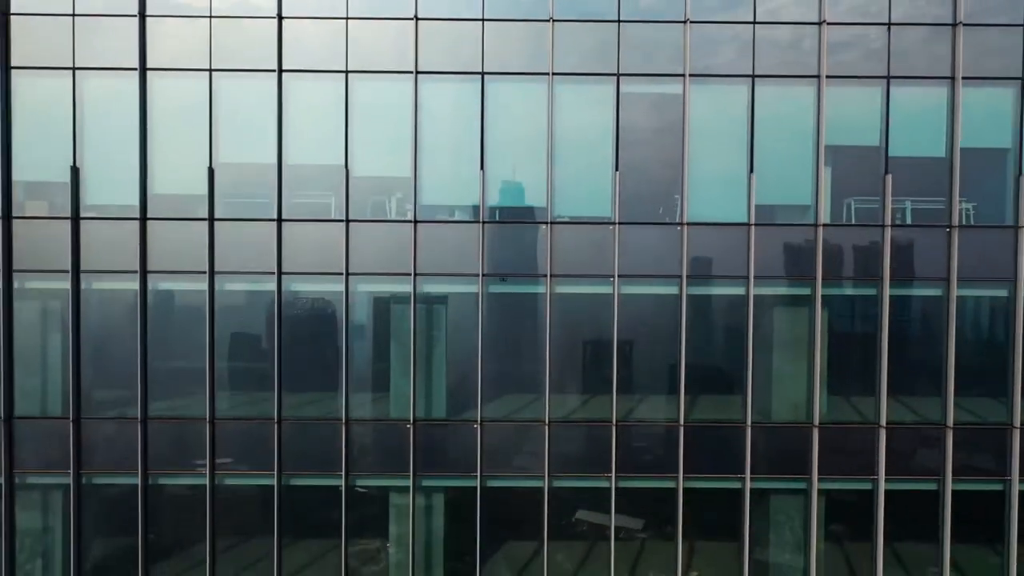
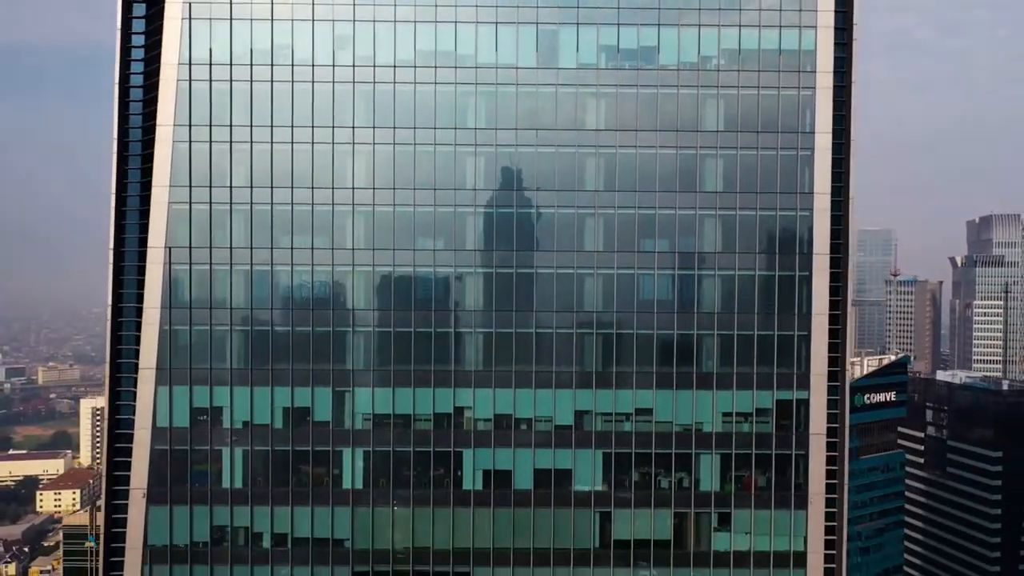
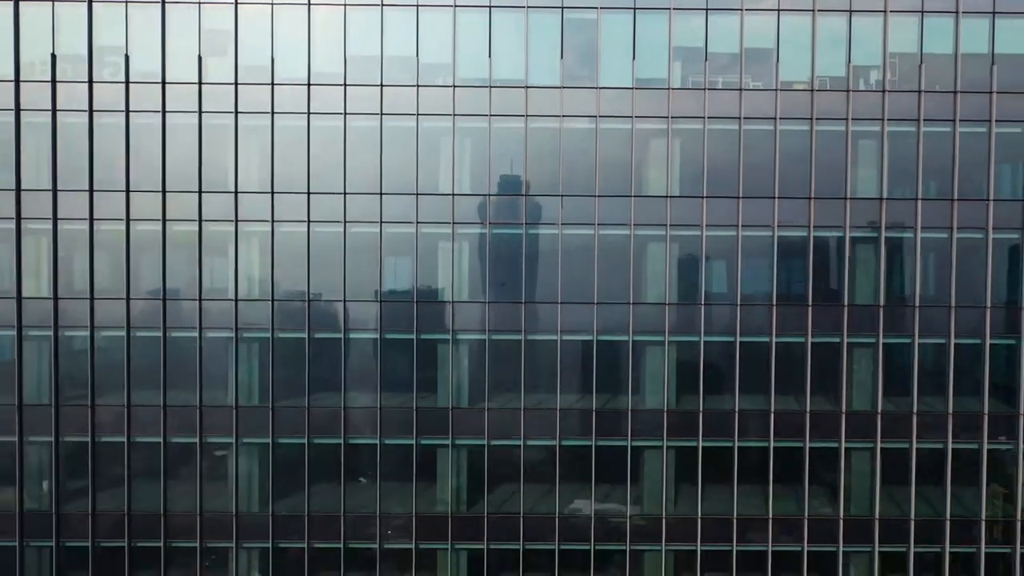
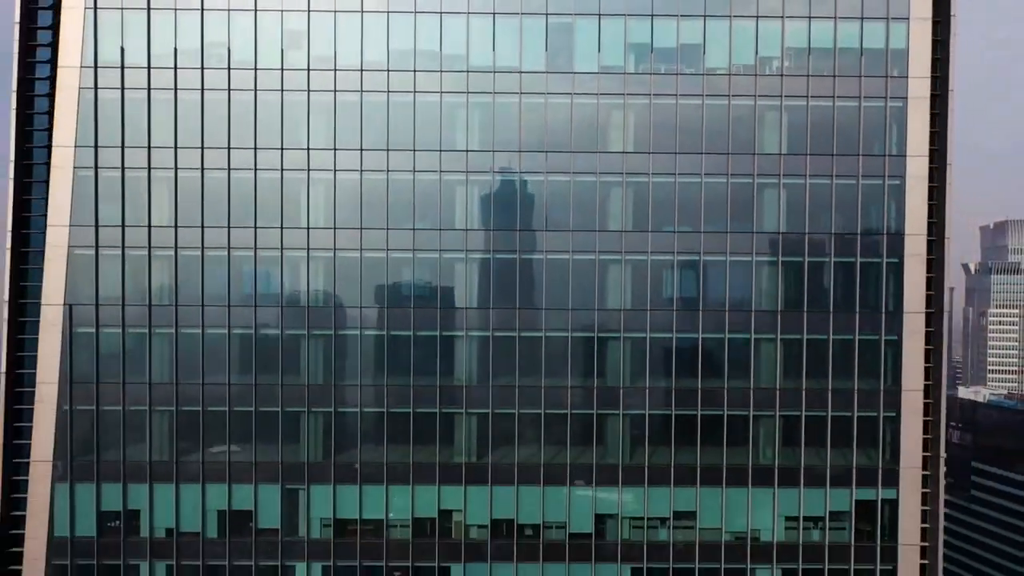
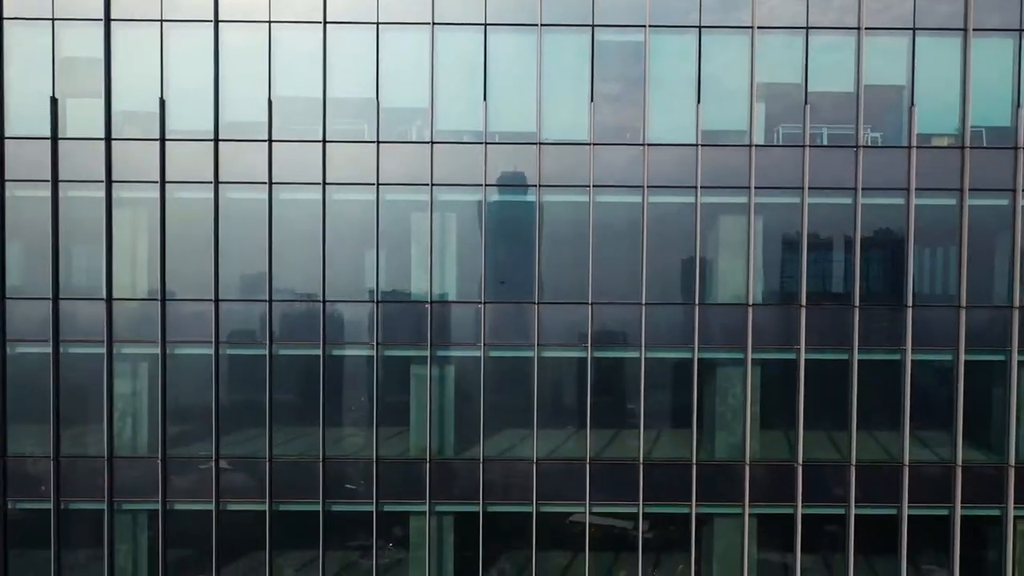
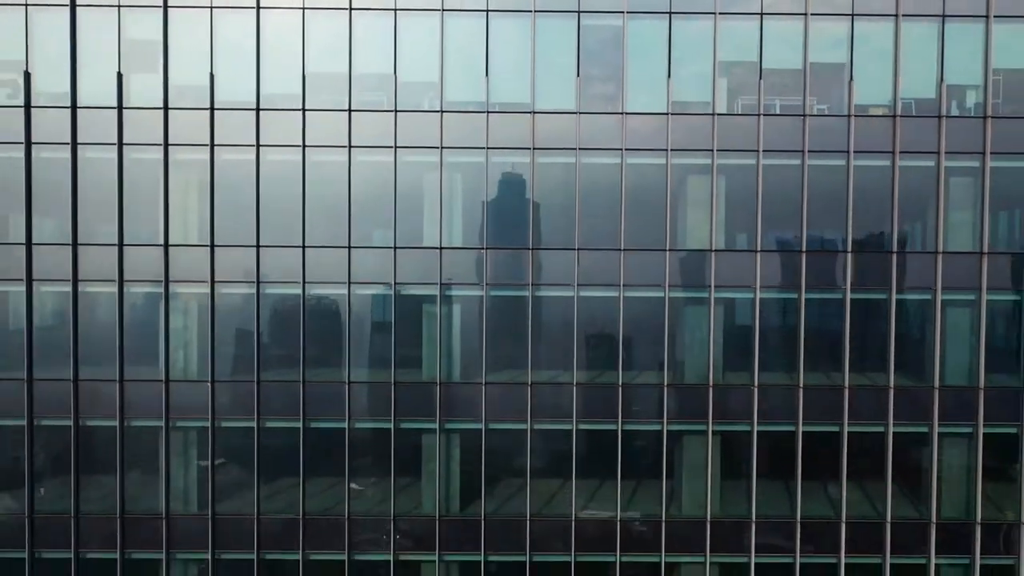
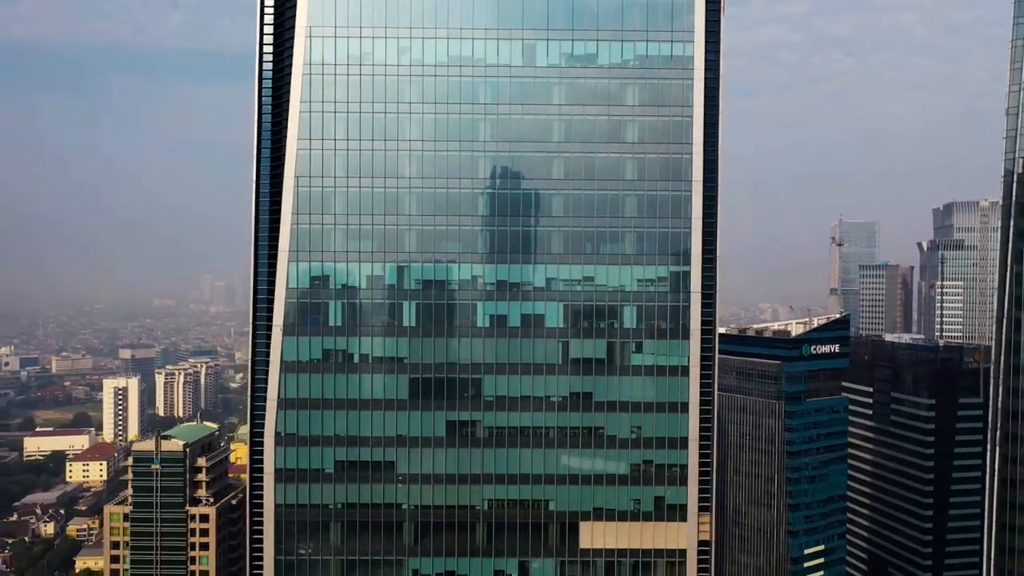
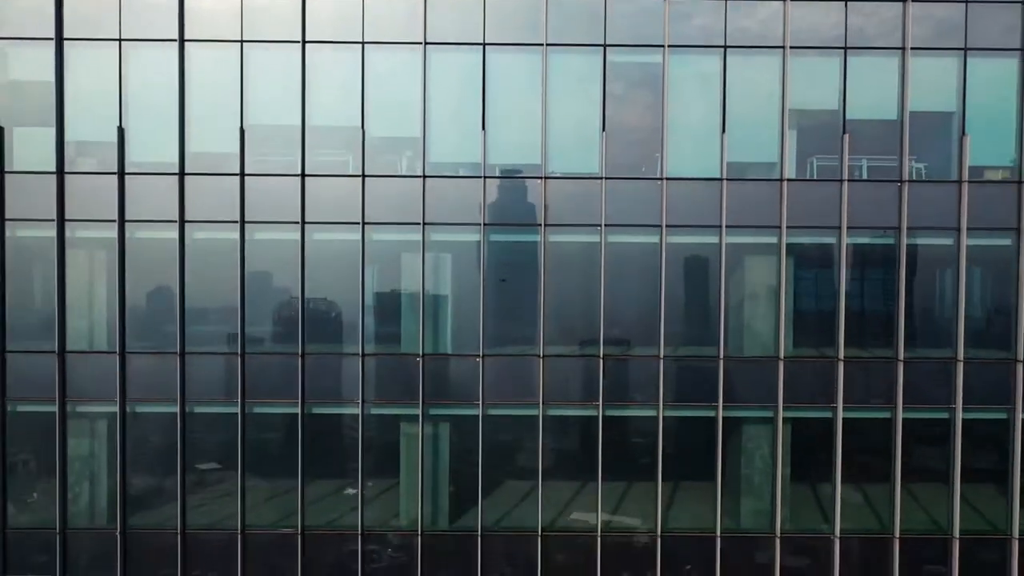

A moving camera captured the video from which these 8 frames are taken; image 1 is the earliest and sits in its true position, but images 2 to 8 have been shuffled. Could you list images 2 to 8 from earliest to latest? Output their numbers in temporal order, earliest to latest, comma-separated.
8, 5, 6, 3, 4, 2, 7
